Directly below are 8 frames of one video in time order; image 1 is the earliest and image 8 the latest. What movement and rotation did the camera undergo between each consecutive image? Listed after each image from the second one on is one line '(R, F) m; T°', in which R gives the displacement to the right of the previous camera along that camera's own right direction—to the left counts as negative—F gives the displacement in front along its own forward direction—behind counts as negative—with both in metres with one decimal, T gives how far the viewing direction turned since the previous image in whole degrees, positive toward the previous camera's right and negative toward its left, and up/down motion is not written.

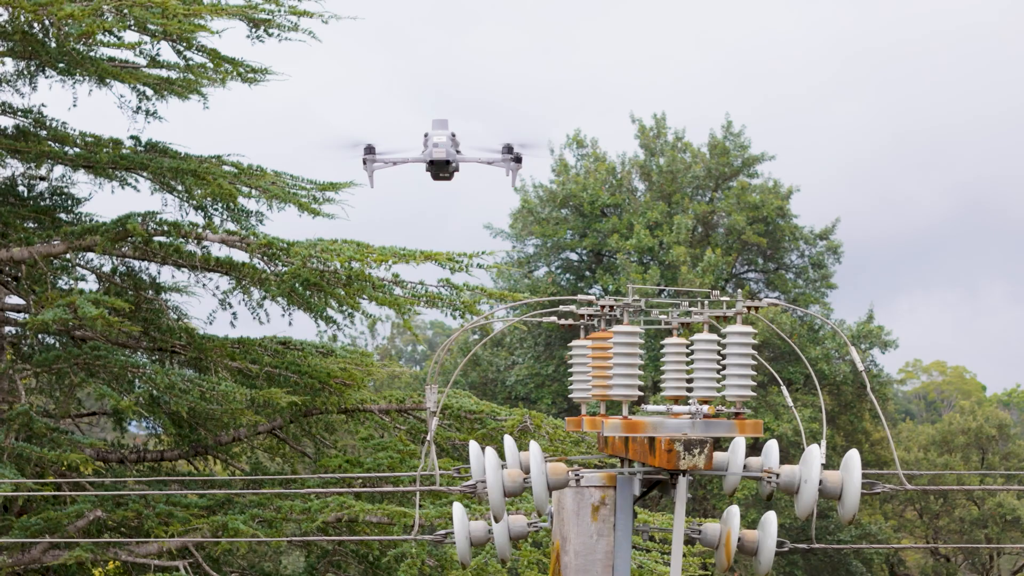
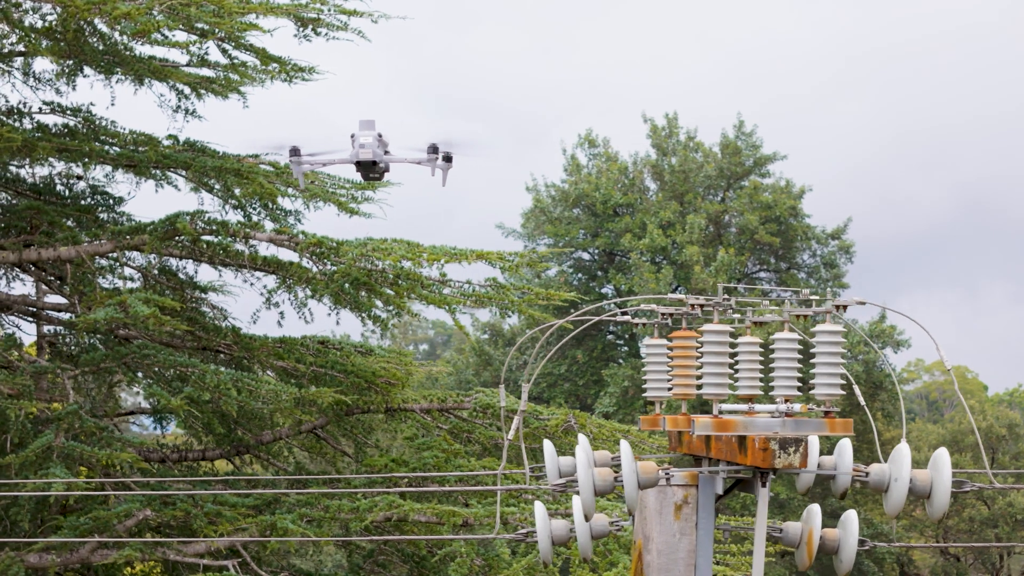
(-0.4, 0.0) m; 0°
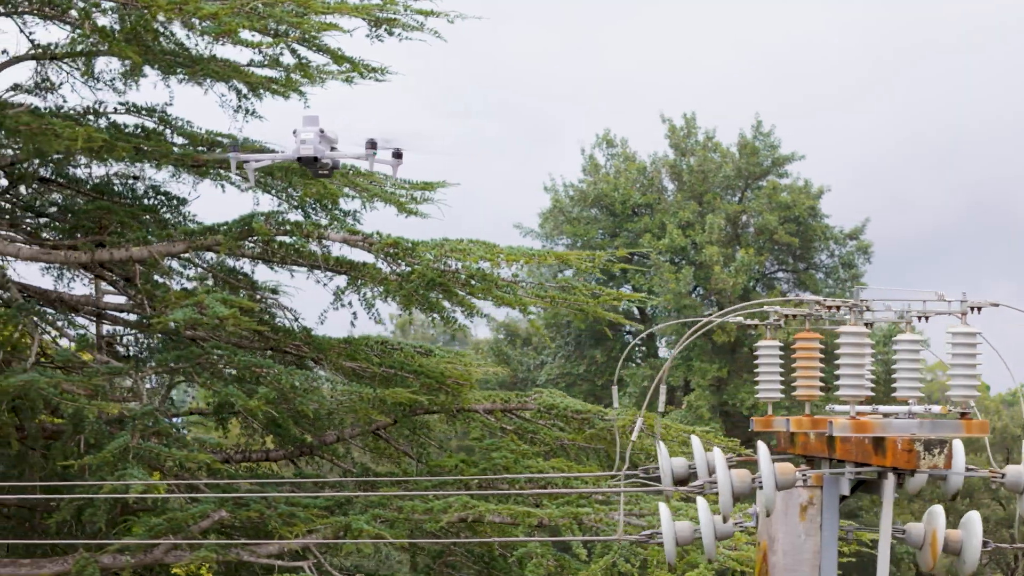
(-0.6, 0.0) m; 0°
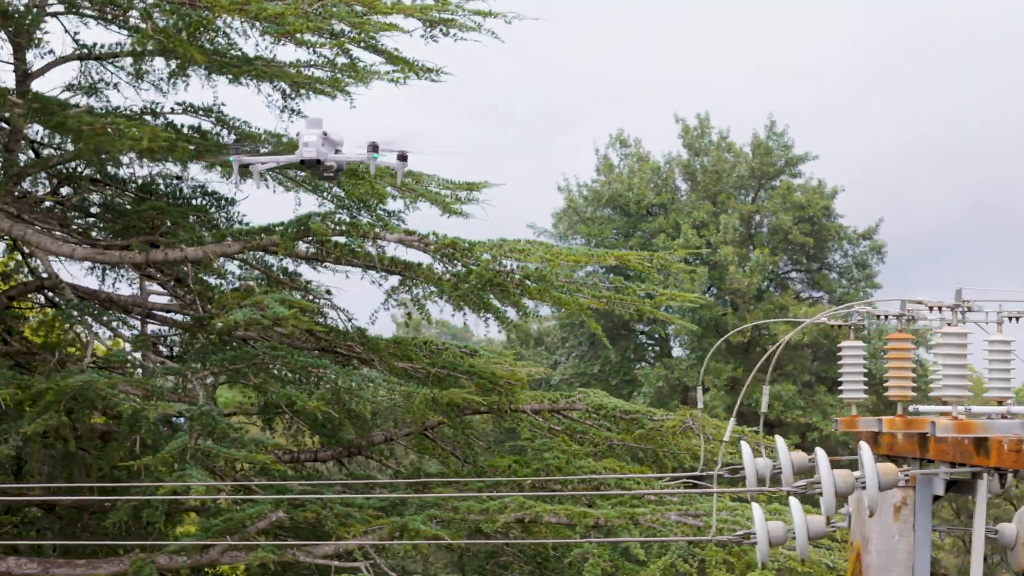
(-0.4, 0.0) m; 0°
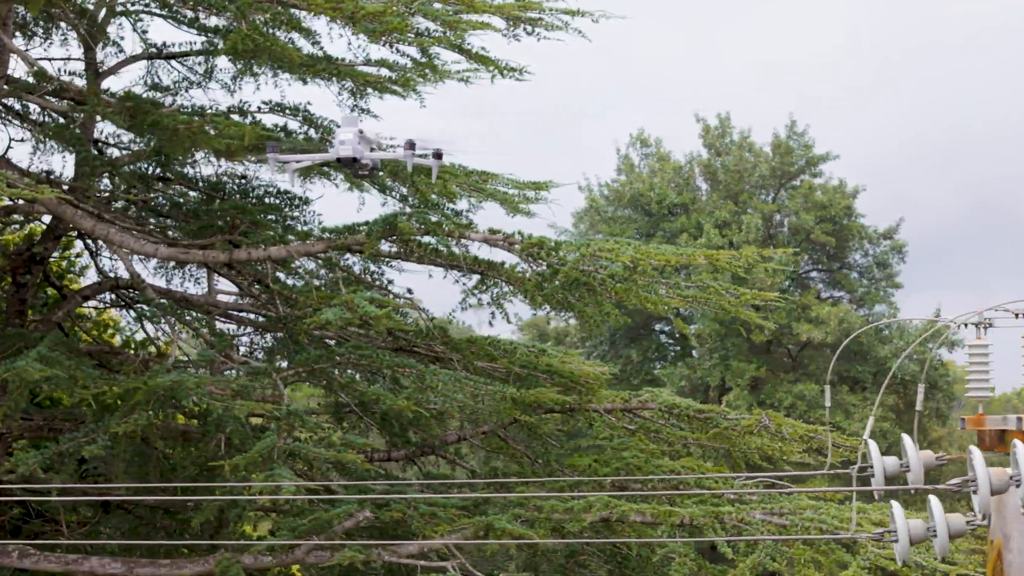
(-0.7, 0.0) m; 0°
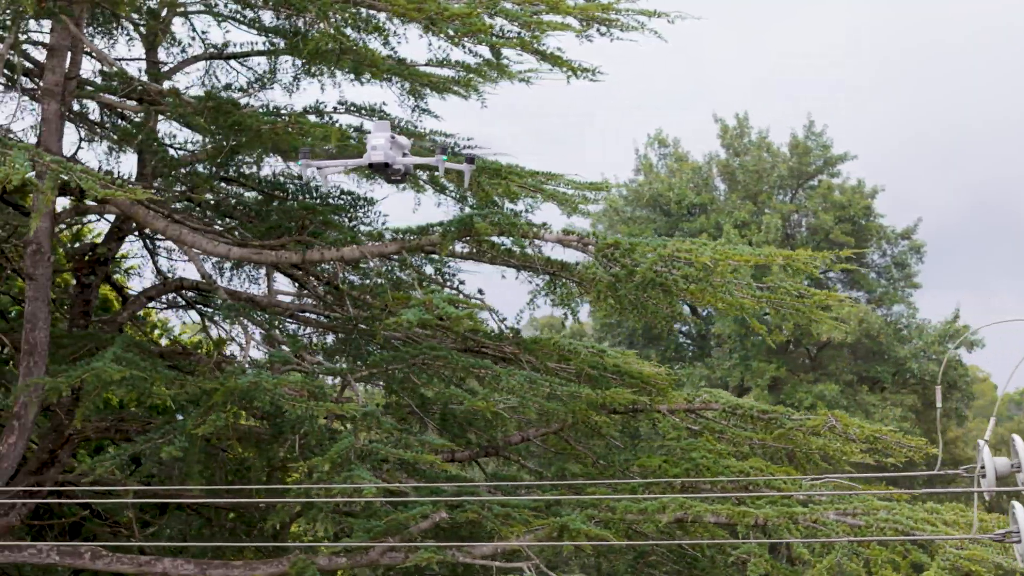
(-0.6, 0.0) m; 0°
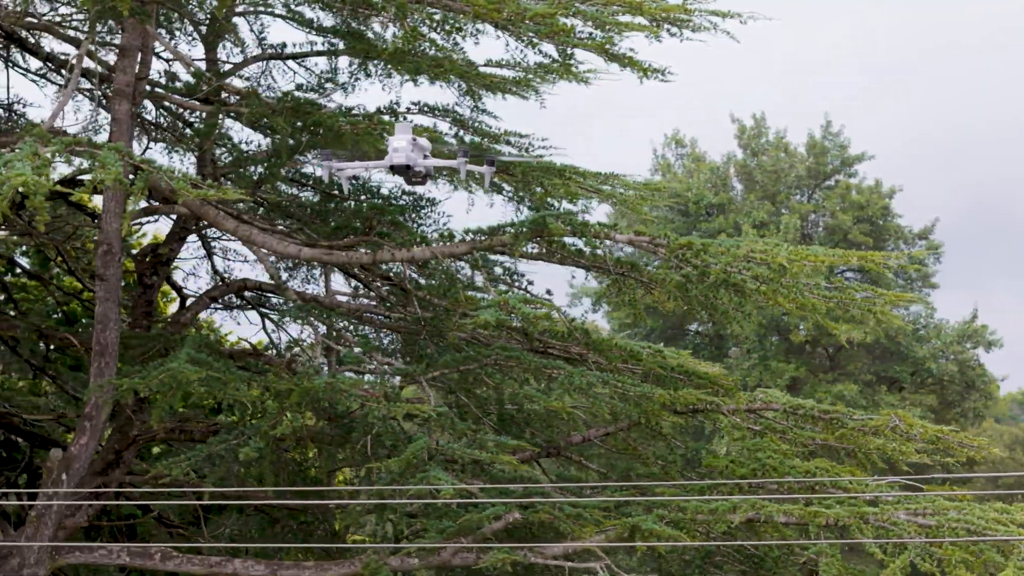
(-0.5, 0.0) m; 0°
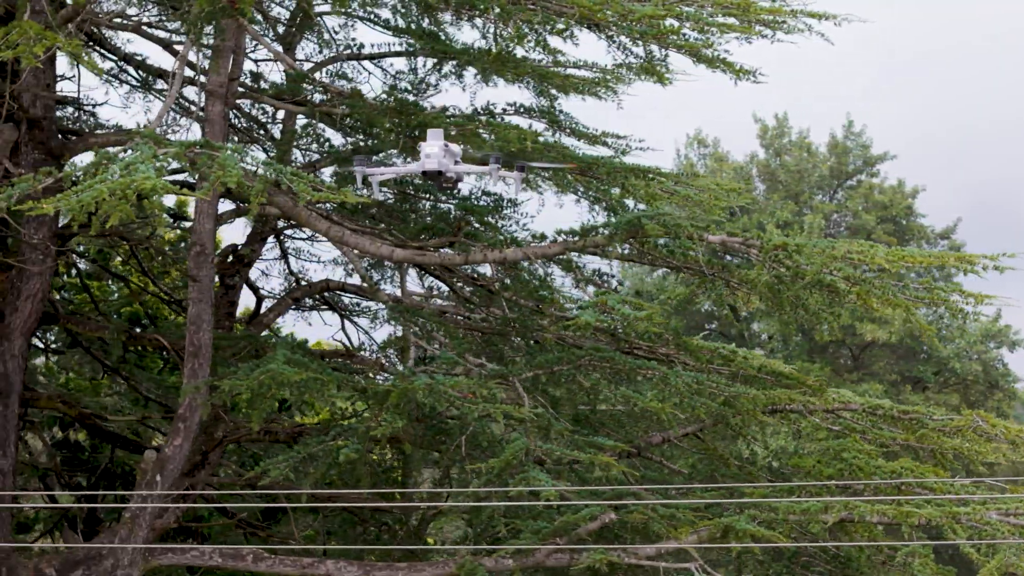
(-0.7, 0.0) m; 0°
